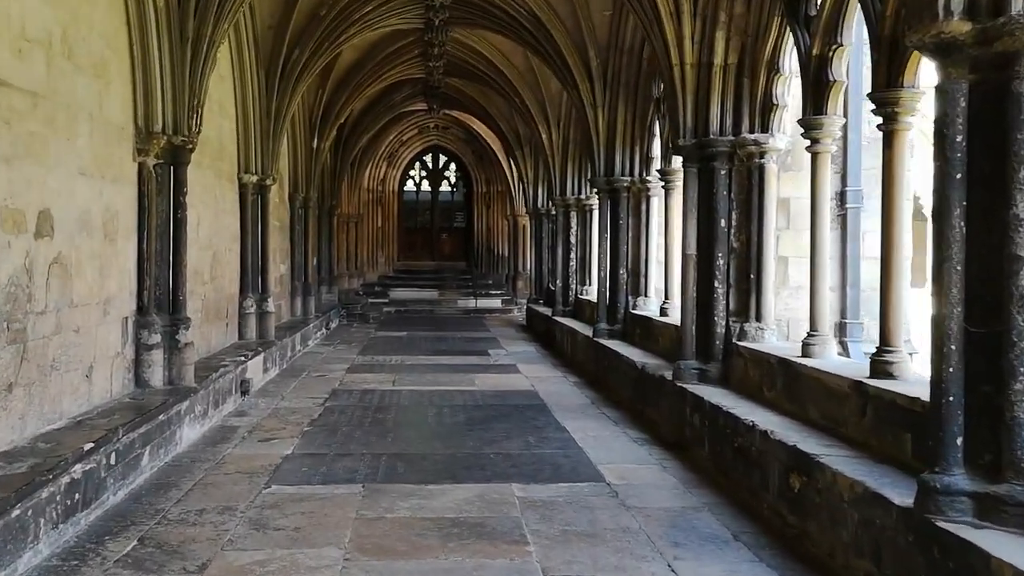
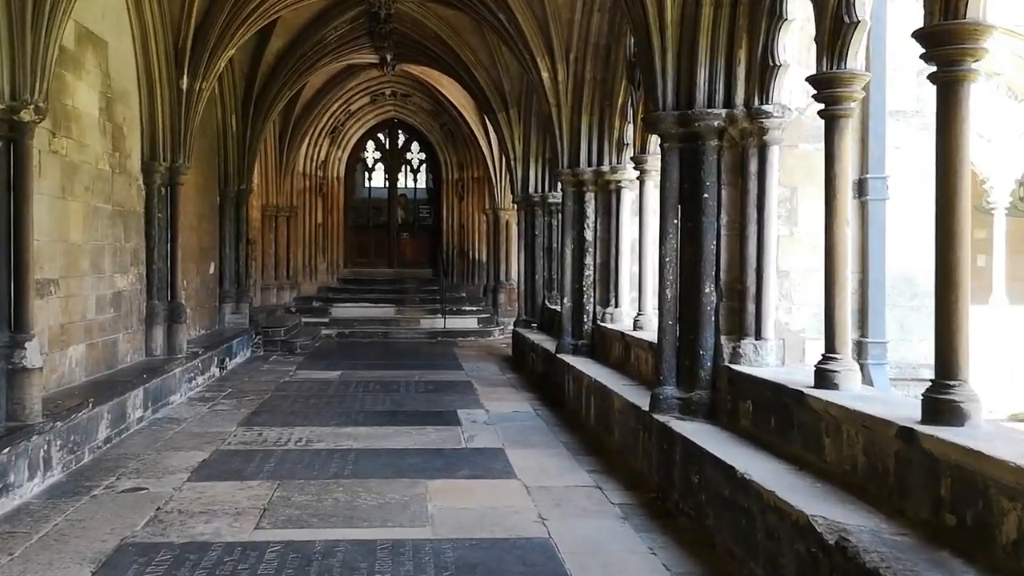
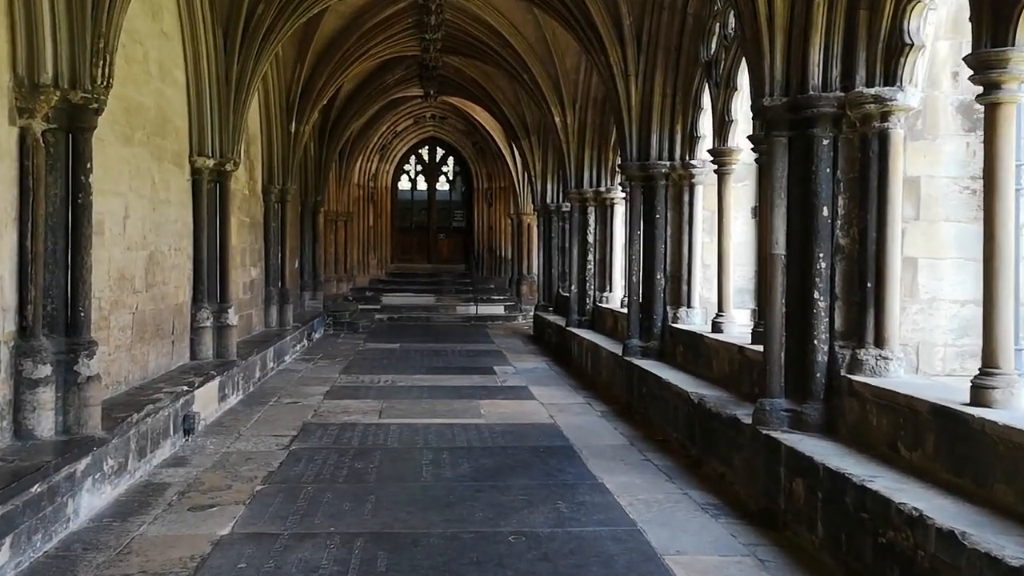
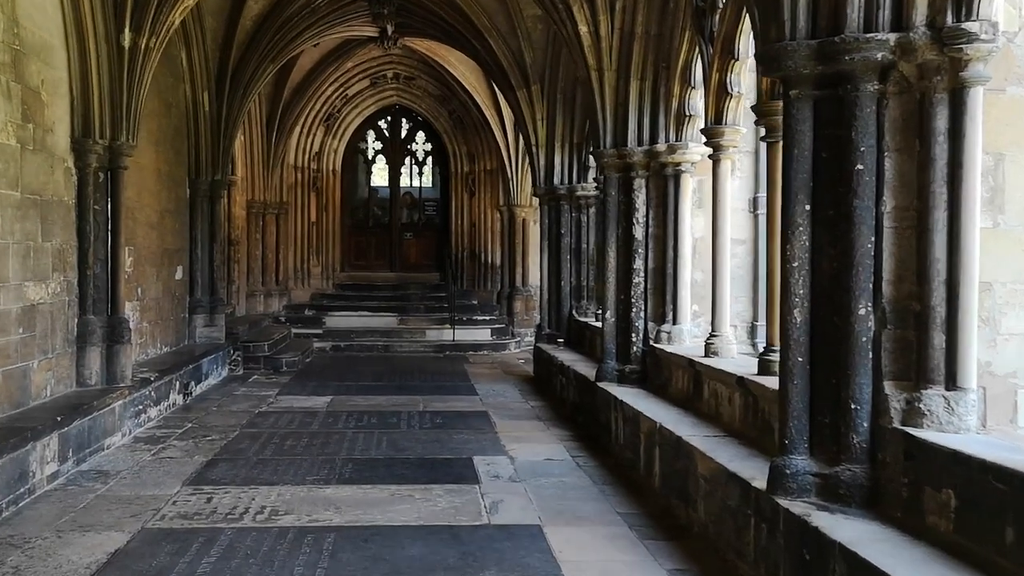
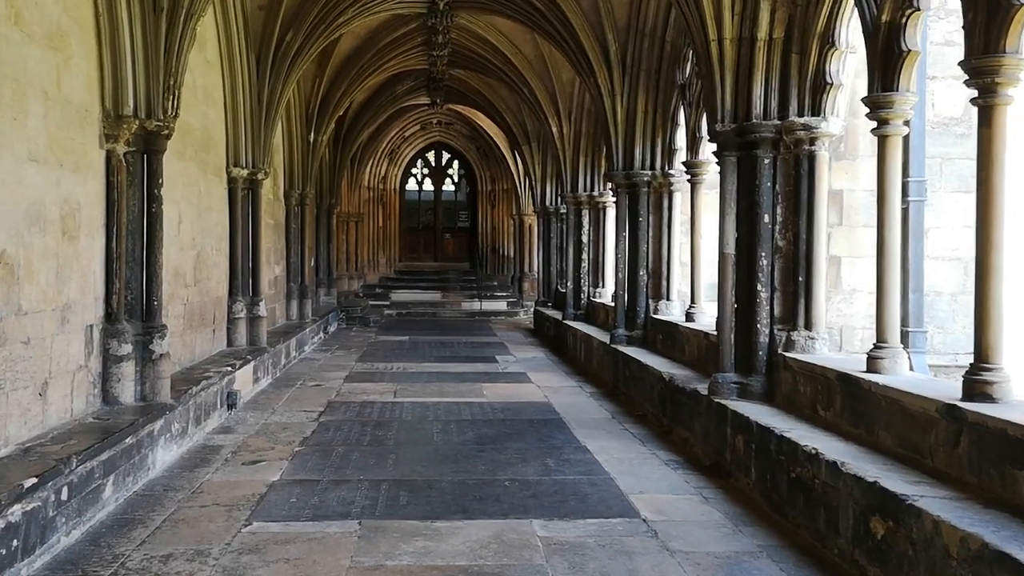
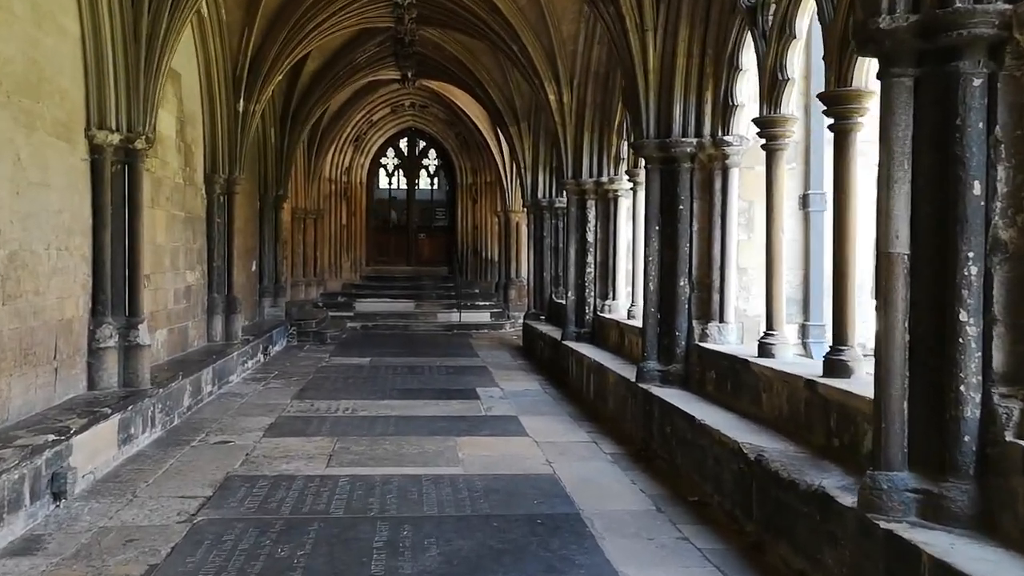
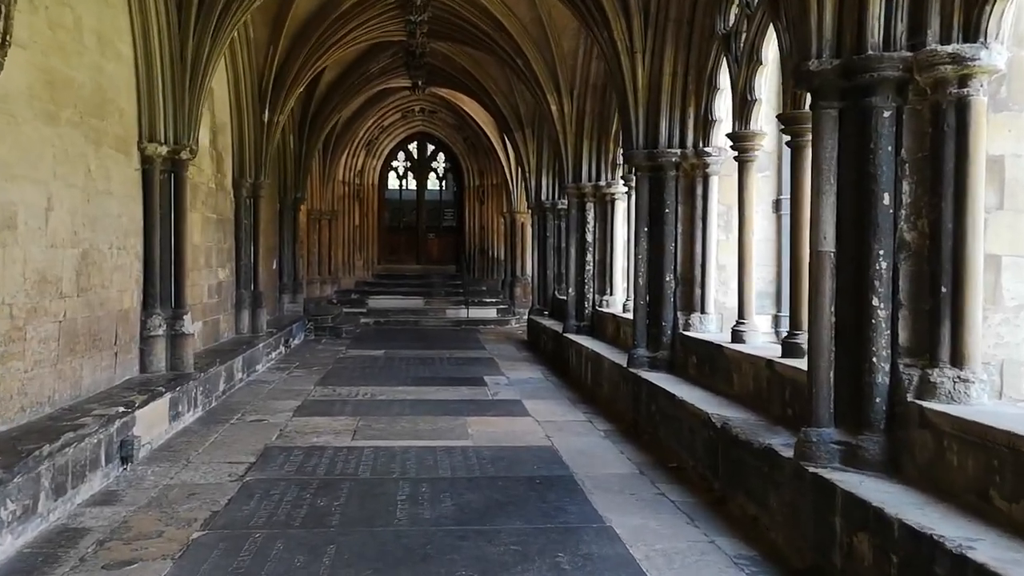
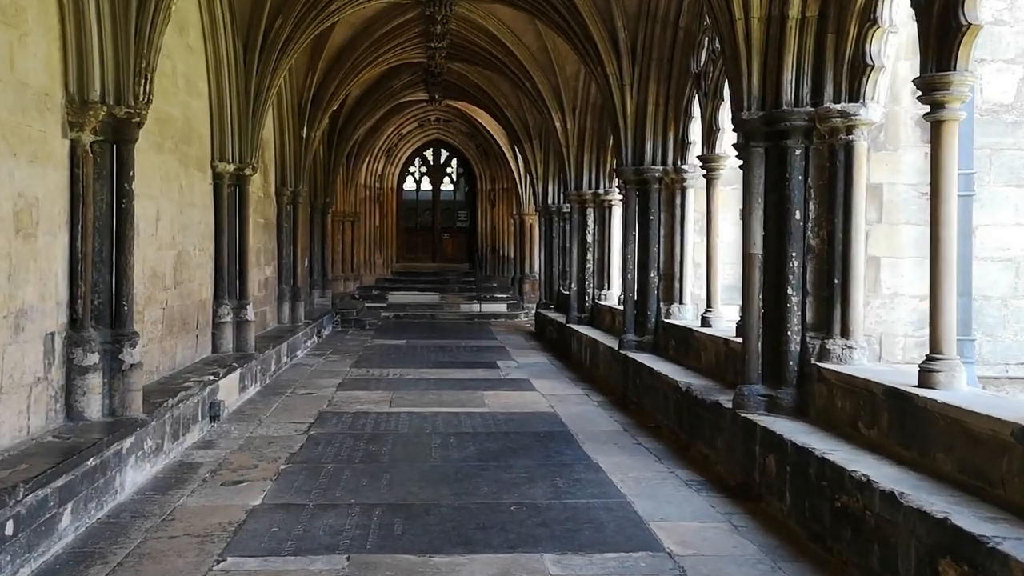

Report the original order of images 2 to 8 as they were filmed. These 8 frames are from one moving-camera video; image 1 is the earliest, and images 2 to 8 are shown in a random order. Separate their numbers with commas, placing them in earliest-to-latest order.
5, 8, 3, 7, 6, 2, 4
